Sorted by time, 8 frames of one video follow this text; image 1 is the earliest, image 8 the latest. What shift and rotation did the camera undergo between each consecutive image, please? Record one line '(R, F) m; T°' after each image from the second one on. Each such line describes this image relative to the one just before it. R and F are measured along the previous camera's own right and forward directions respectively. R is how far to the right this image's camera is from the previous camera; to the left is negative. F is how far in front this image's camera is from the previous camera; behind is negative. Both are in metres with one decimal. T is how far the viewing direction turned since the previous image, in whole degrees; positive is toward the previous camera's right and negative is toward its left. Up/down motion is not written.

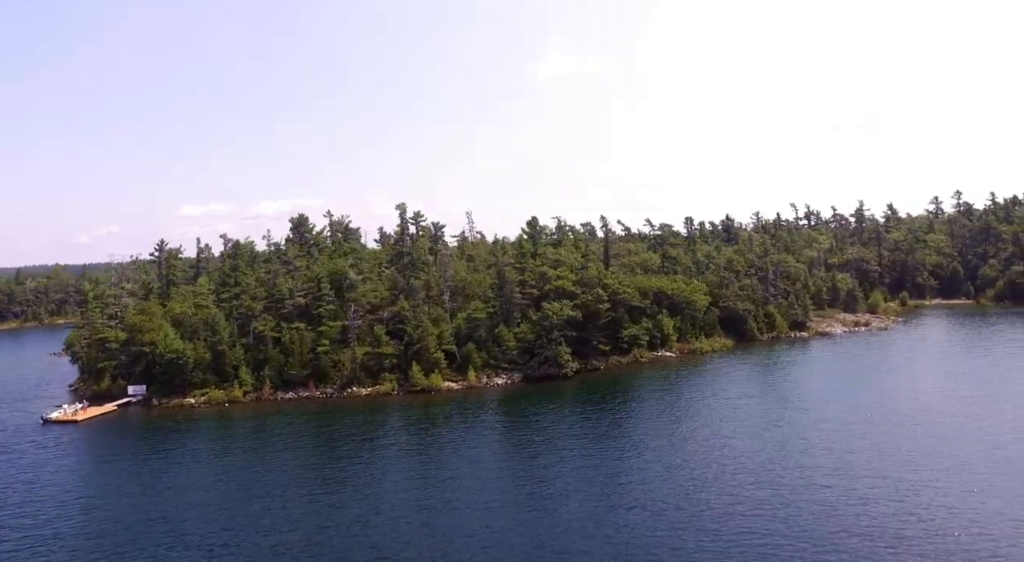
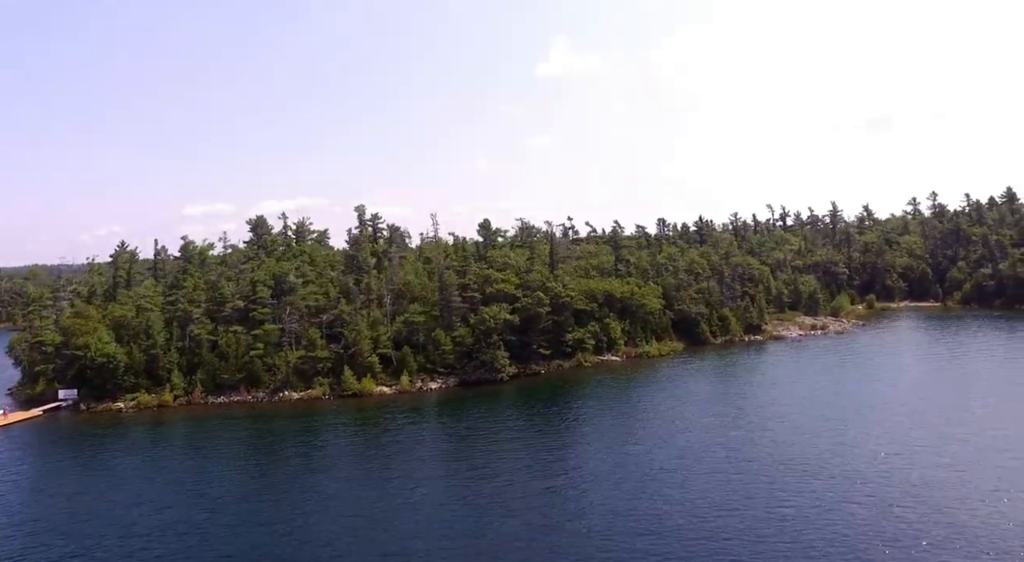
(+5.7, +0.3) m; 0°
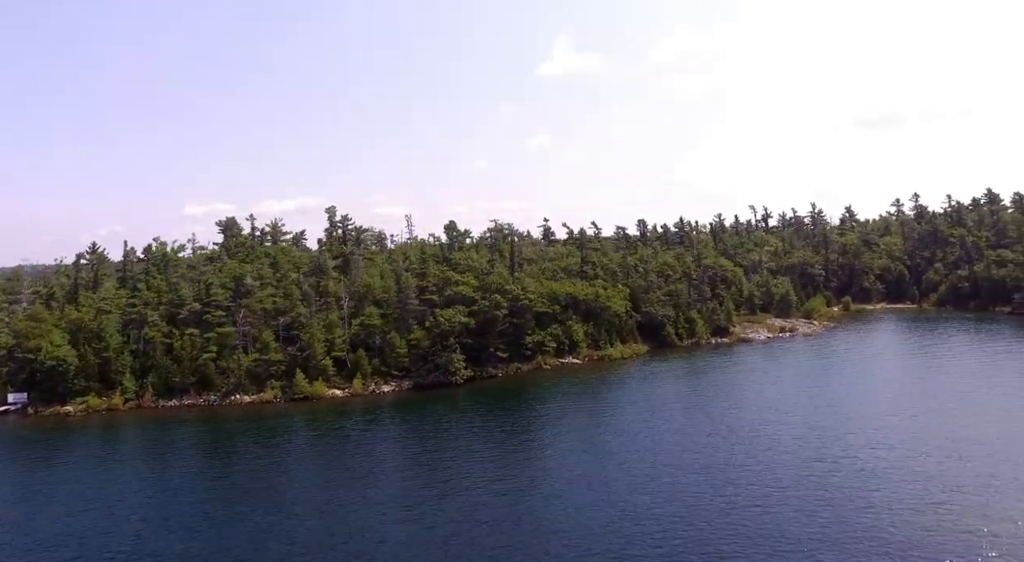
(+4.0, +0.2) m; 0°
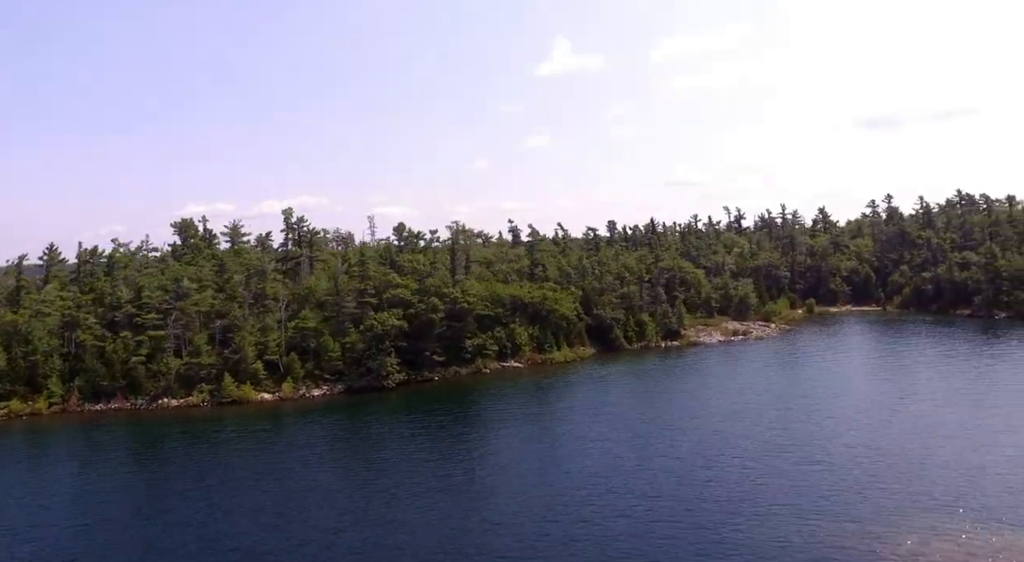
(+5.9, +0.4) m; 0°
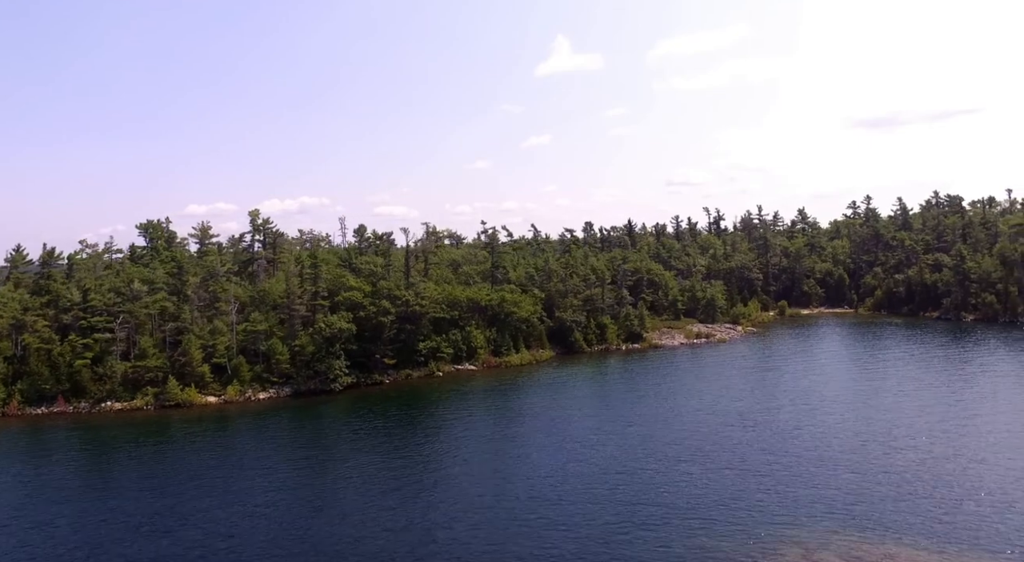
(+4.5, +0.3) m; 0°
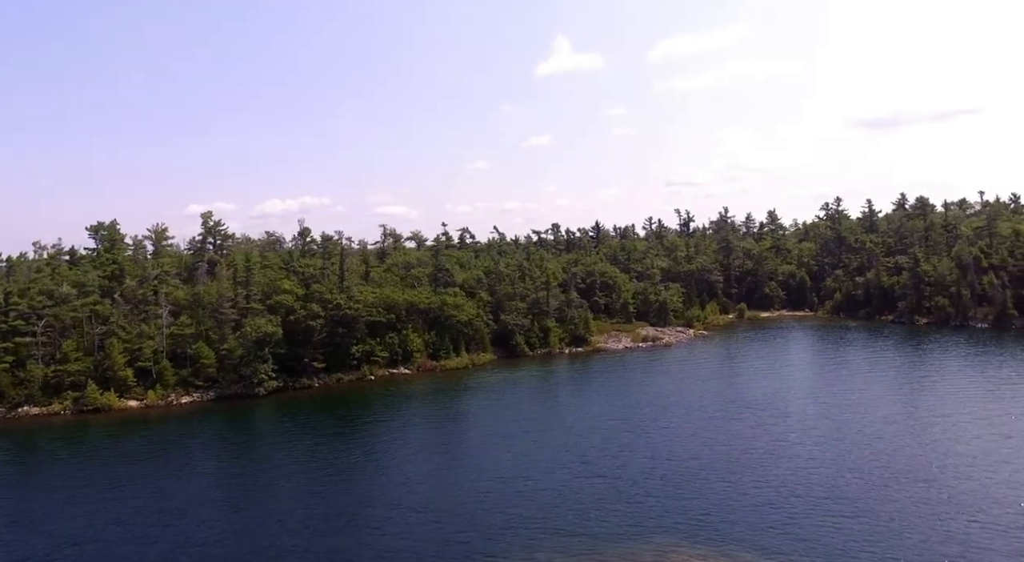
(+6.5, +0.4) m; 0°
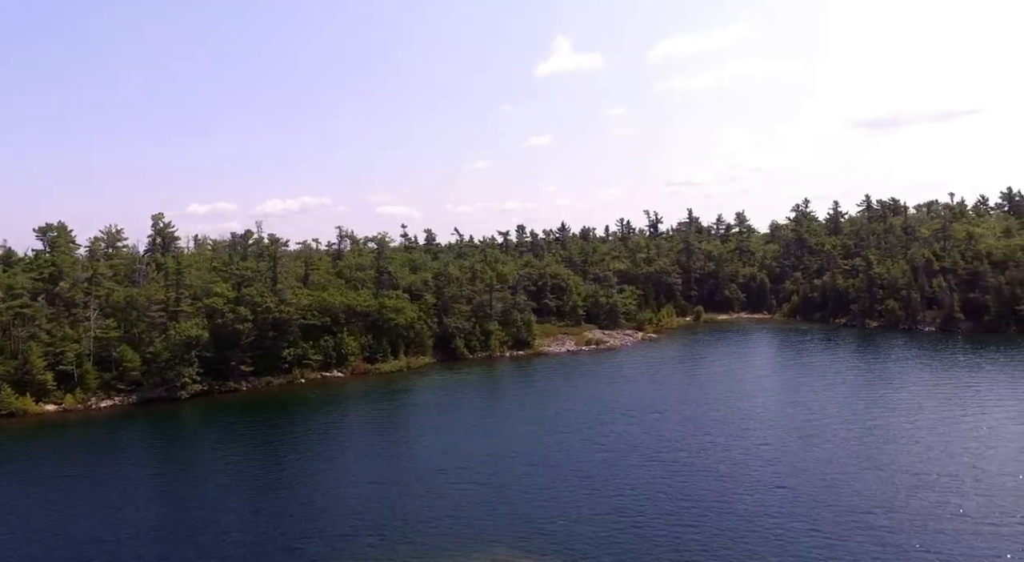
(+6.6, +0.3) m; 0°
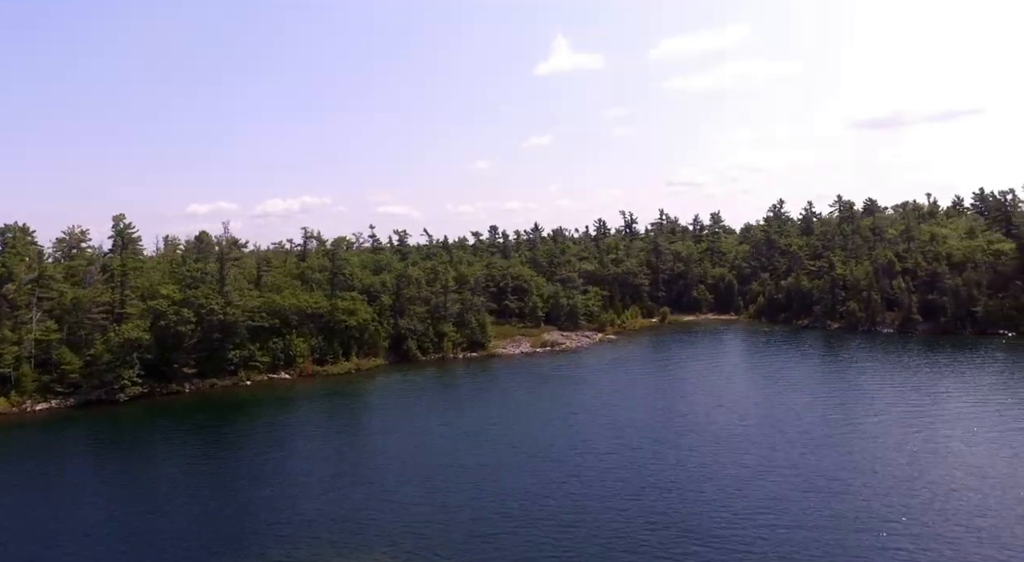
(+5.2, +0.2) m; 0°
